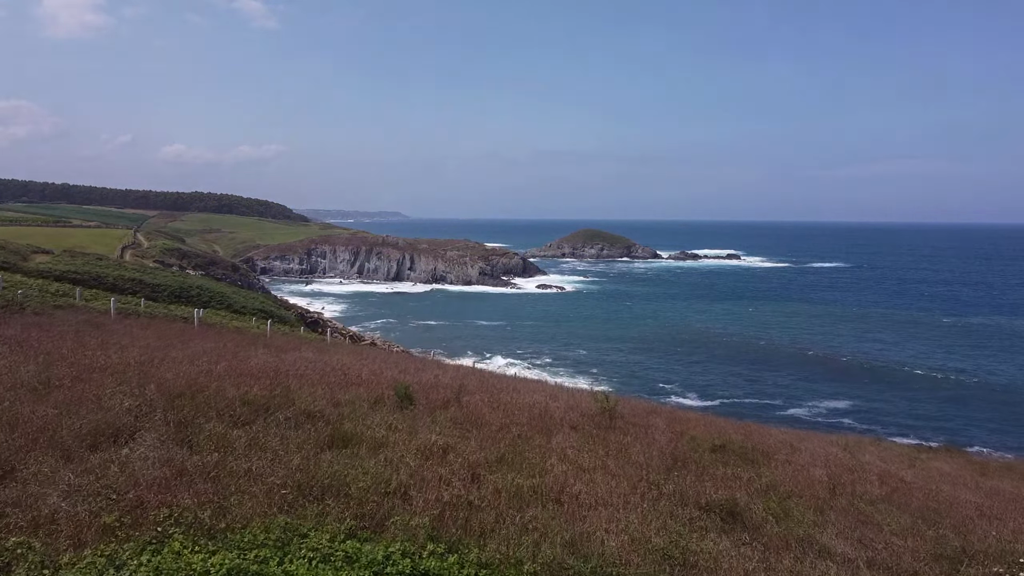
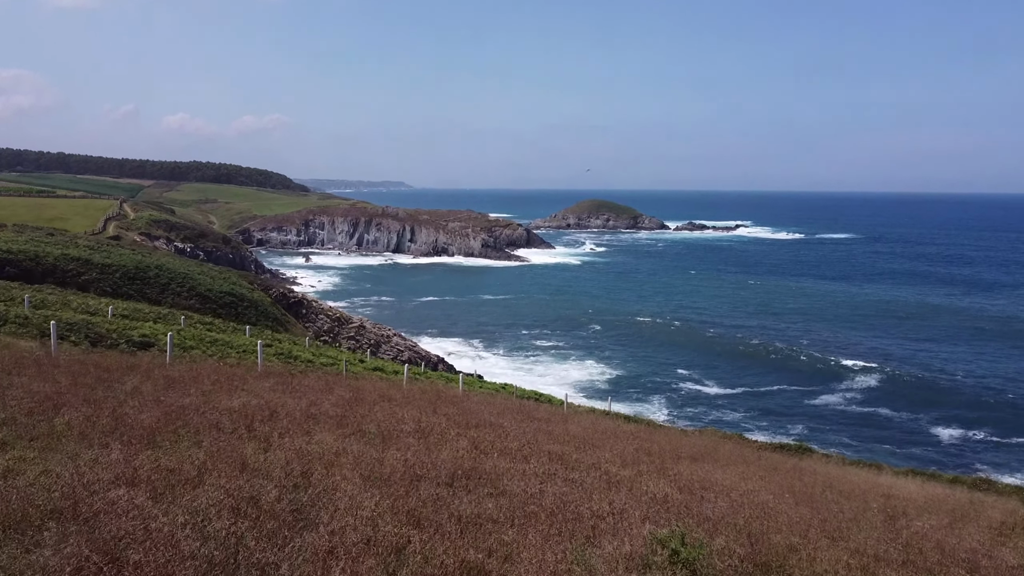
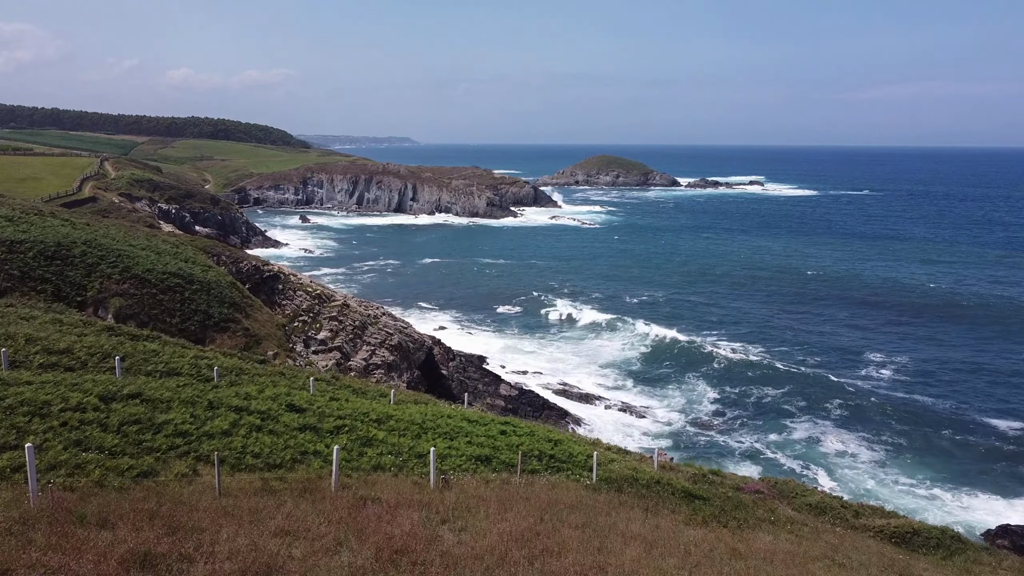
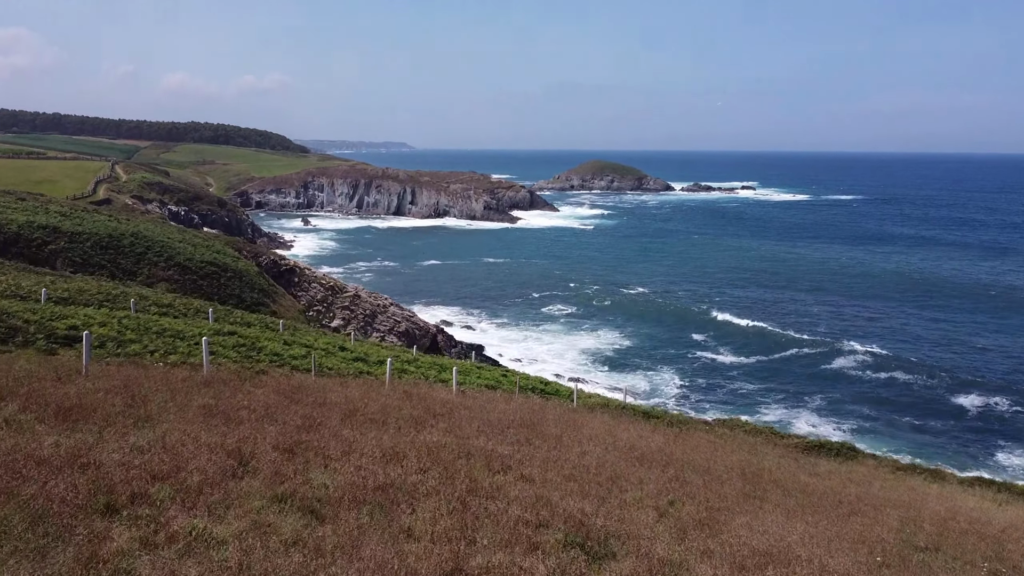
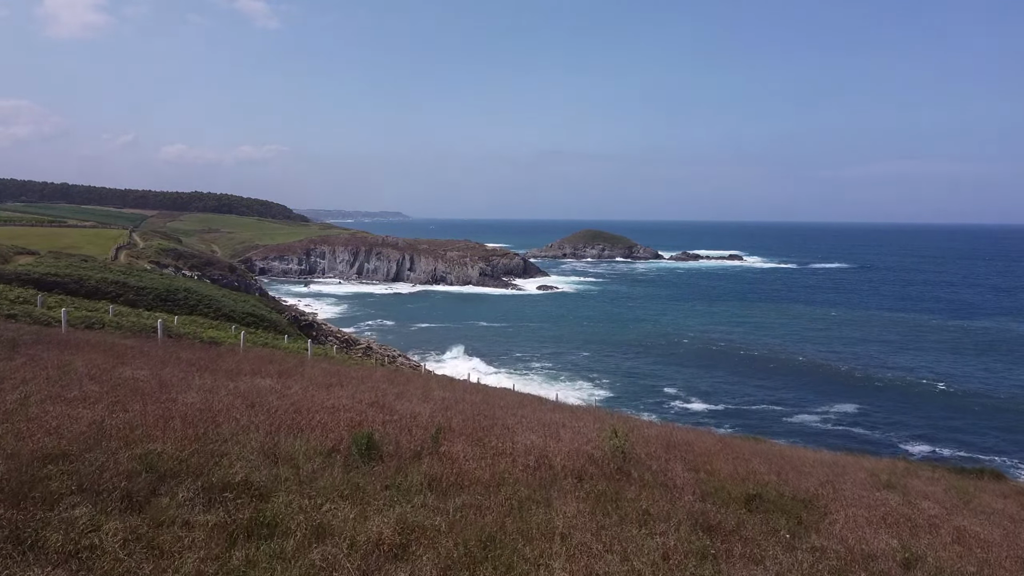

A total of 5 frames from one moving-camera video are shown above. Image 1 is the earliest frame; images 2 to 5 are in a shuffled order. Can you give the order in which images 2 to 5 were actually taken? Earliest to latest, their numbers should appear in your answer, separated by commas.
5, 2, 4, 3
